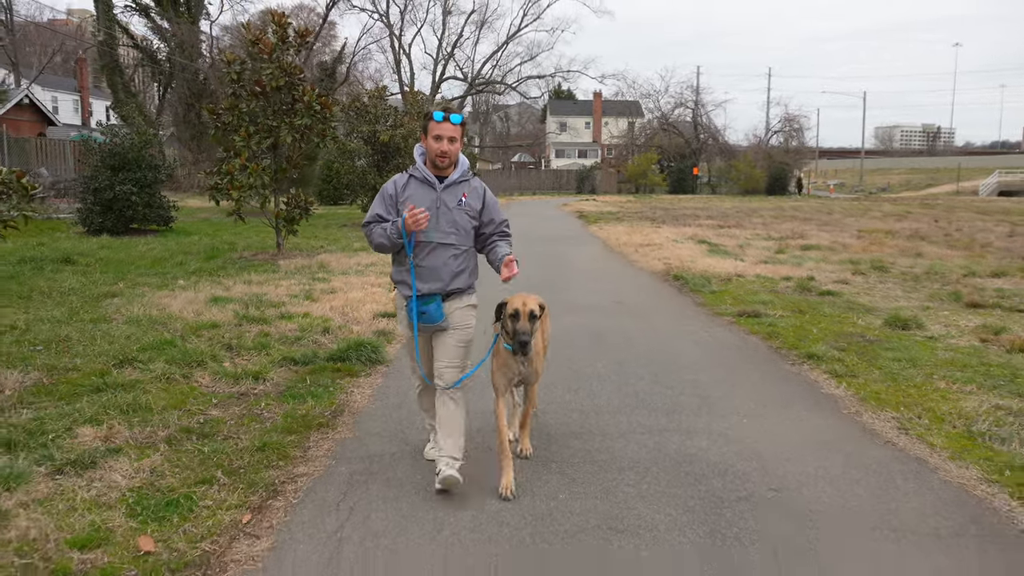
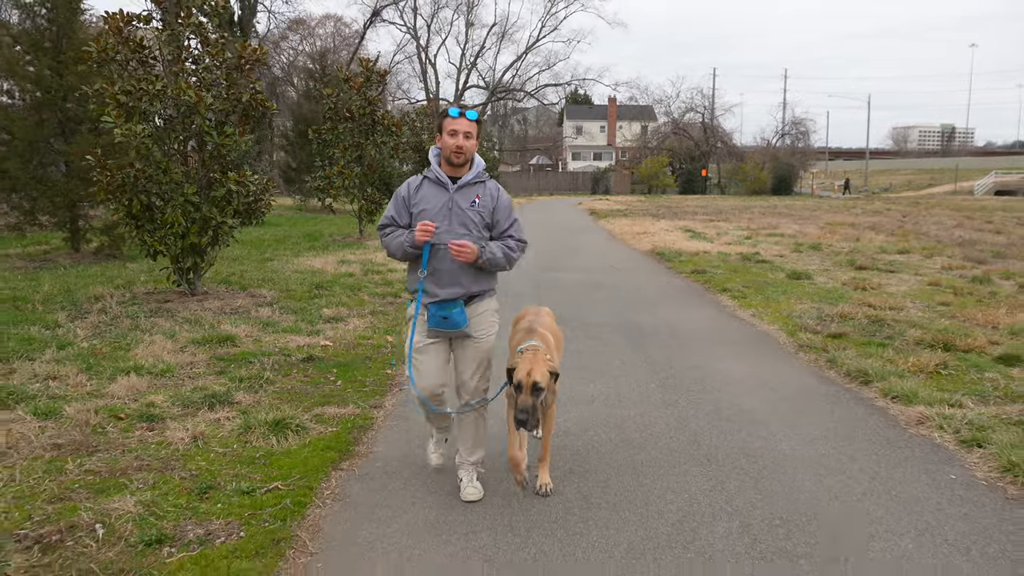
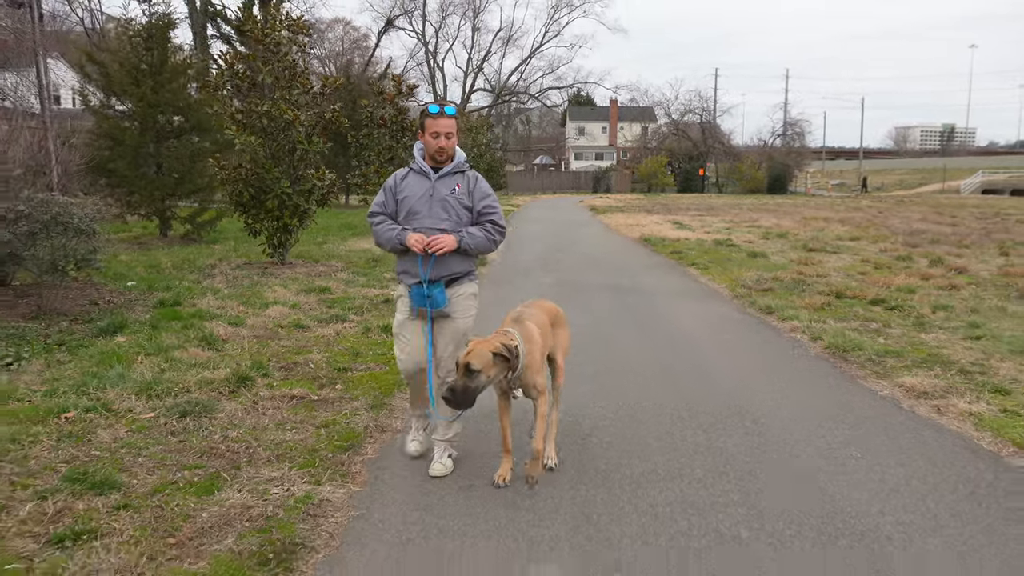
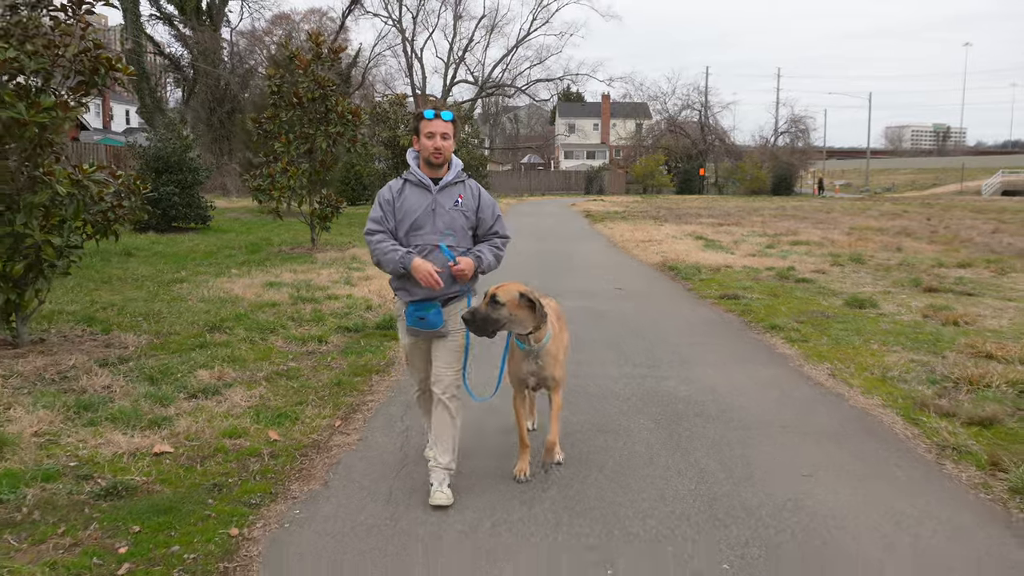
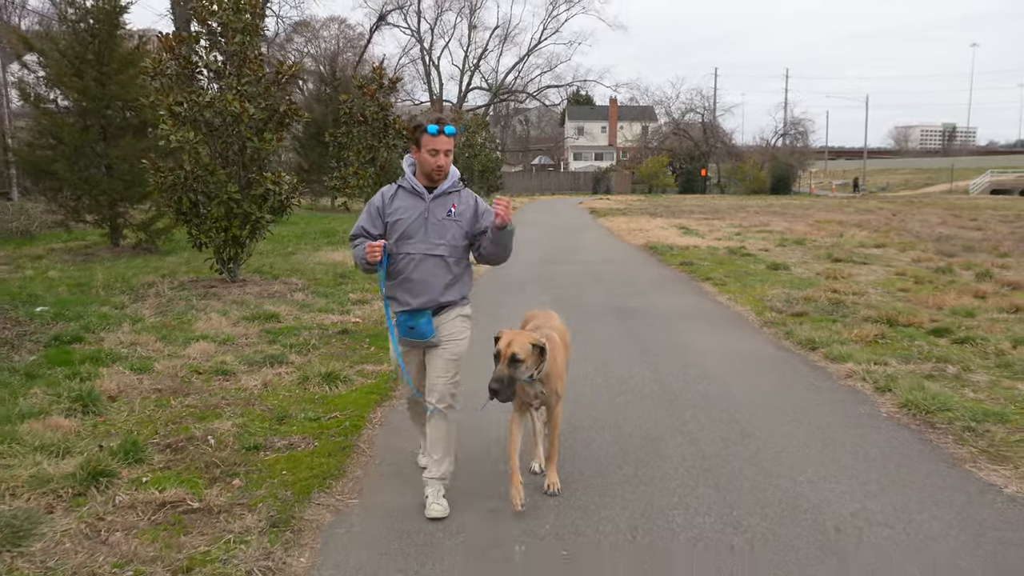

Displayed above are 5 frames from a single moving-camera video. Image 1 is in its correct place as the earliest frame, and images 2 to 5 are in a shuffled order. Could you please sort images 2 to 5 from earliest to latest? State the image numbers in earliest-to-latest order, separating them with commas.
4, 2, 5, 3
